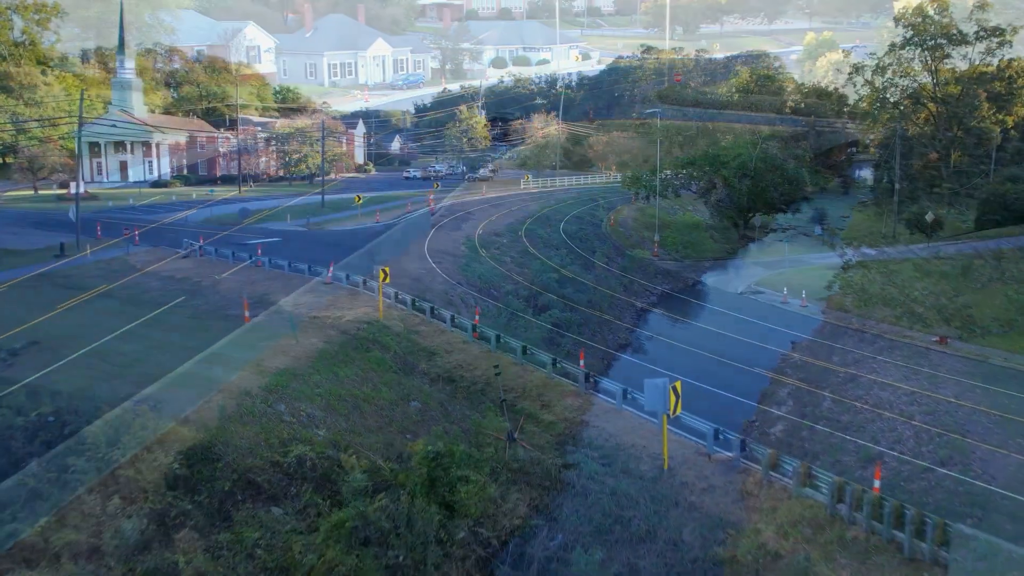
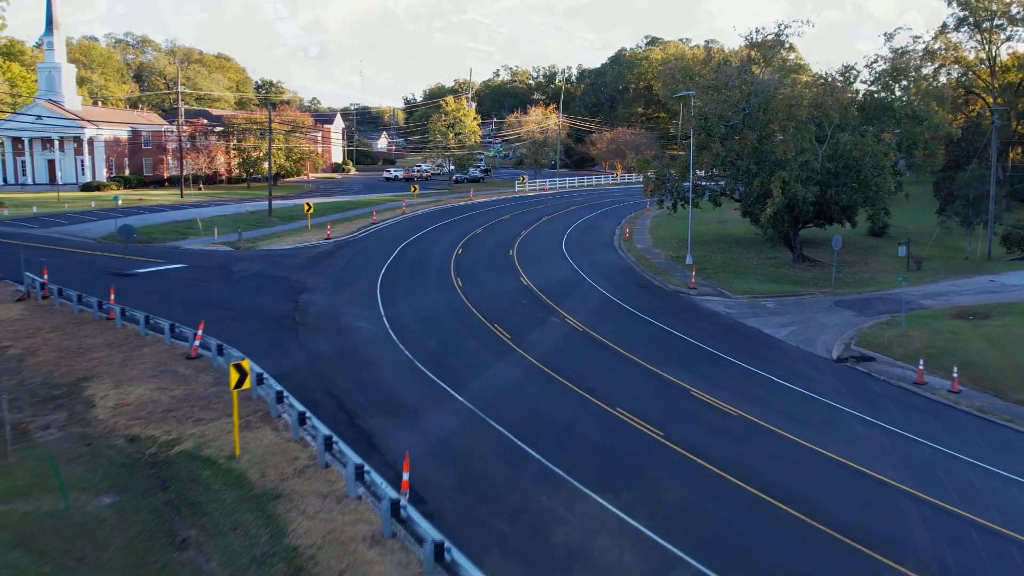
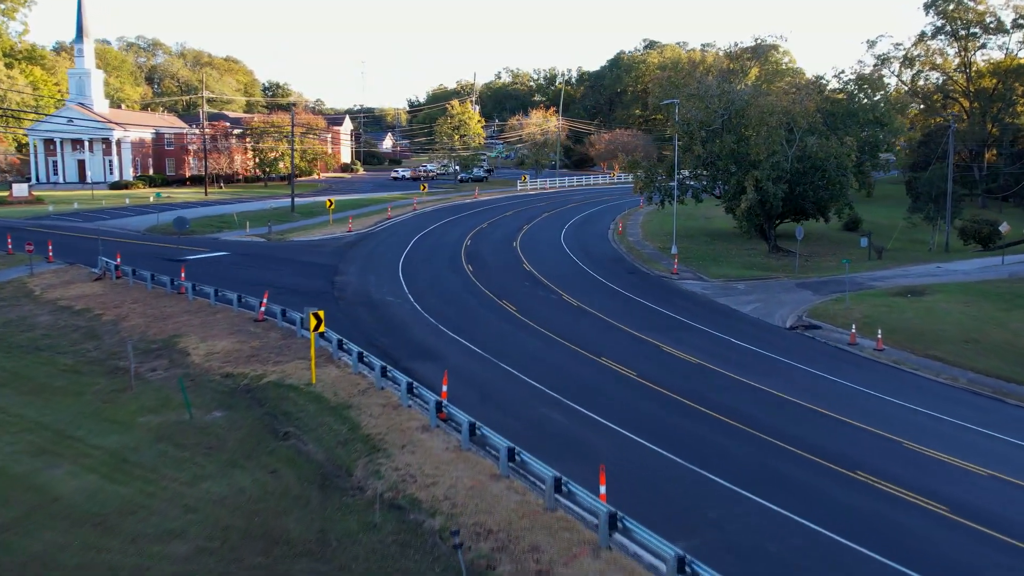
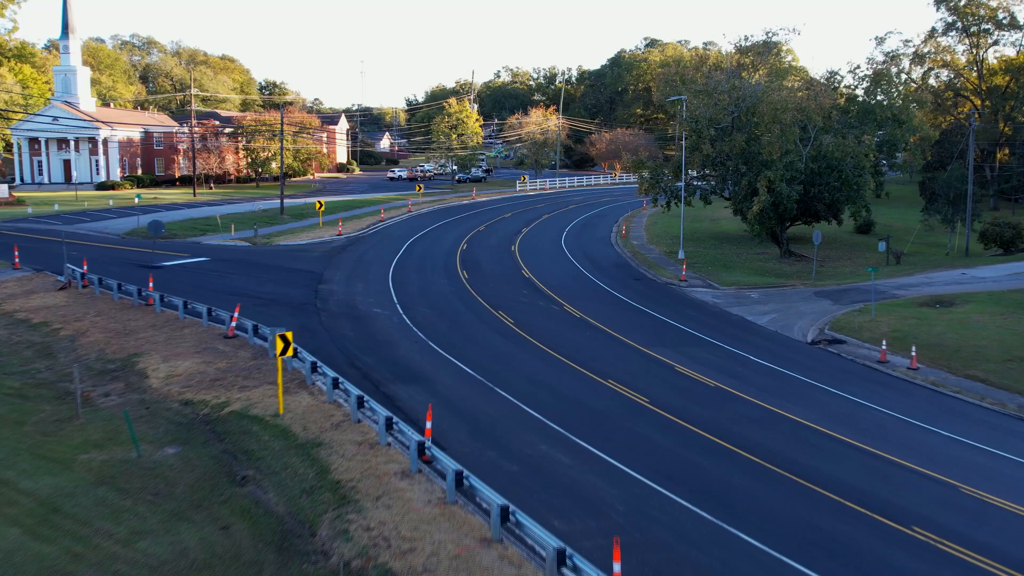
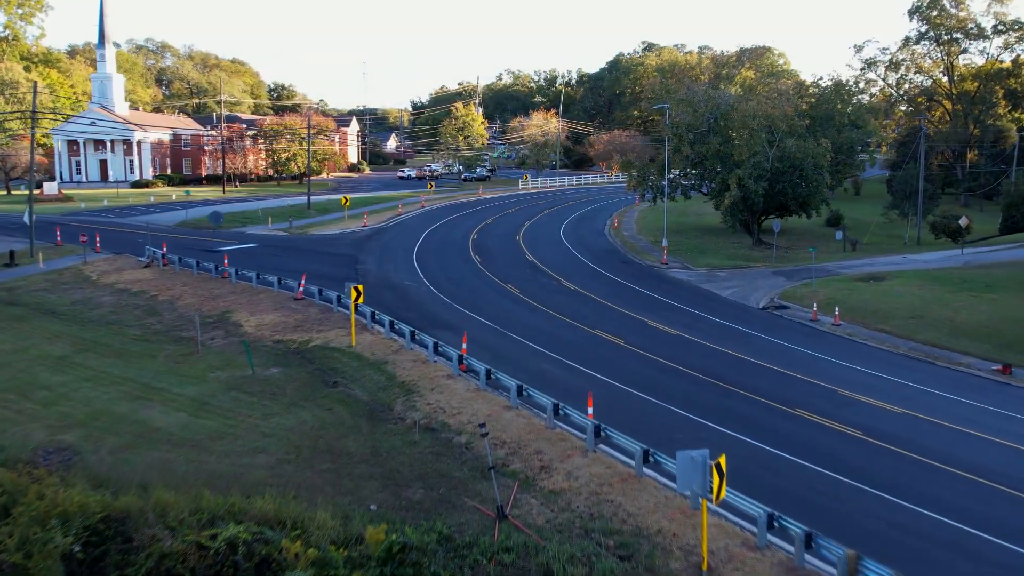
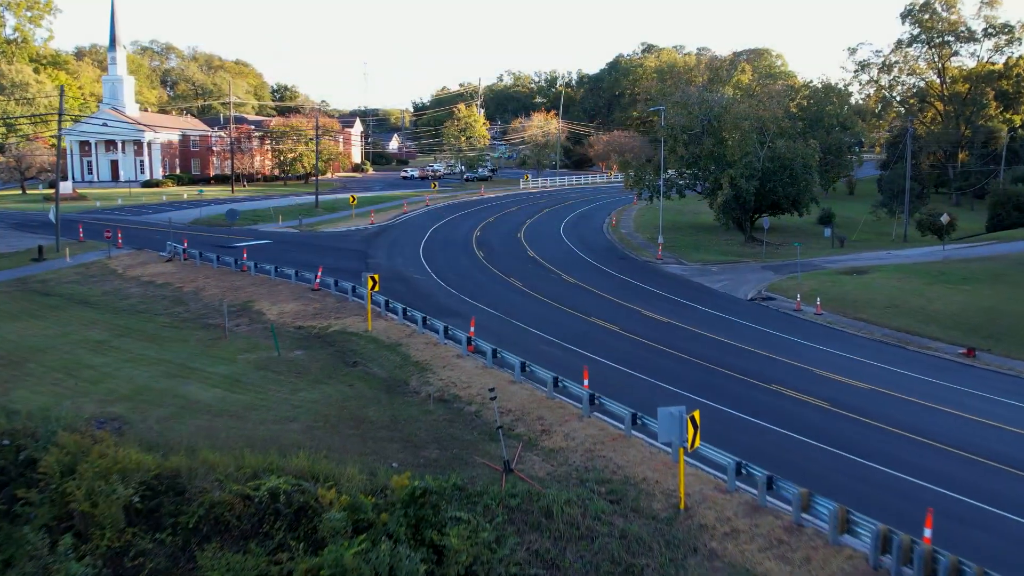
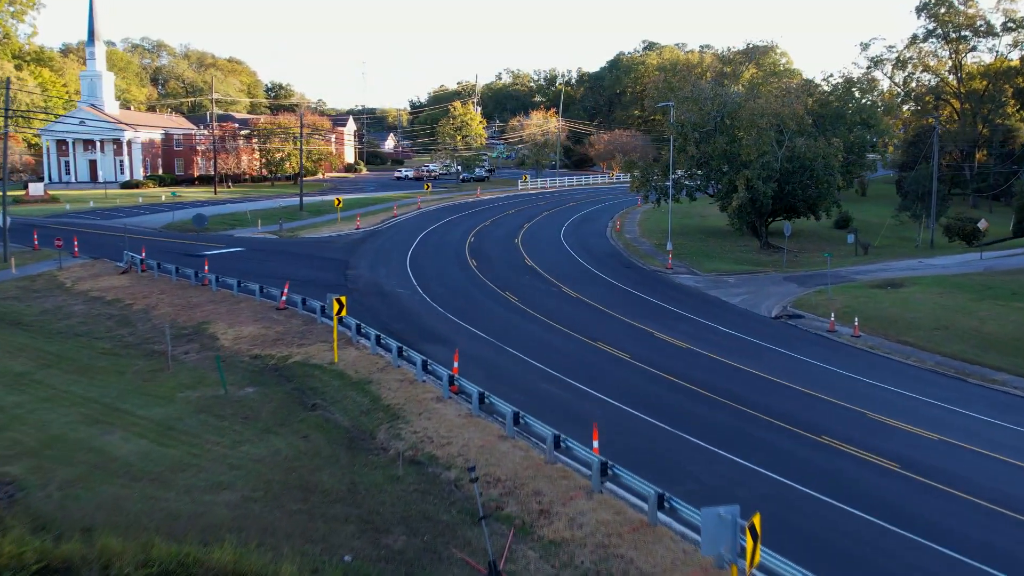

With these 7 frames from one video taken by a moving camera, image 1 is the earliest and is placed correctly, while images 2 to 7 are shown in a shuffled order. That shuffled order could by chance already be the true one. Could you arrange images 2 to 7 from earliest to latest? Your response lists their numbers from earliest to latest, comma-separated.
6, 5, 7, 3, 4, 2
